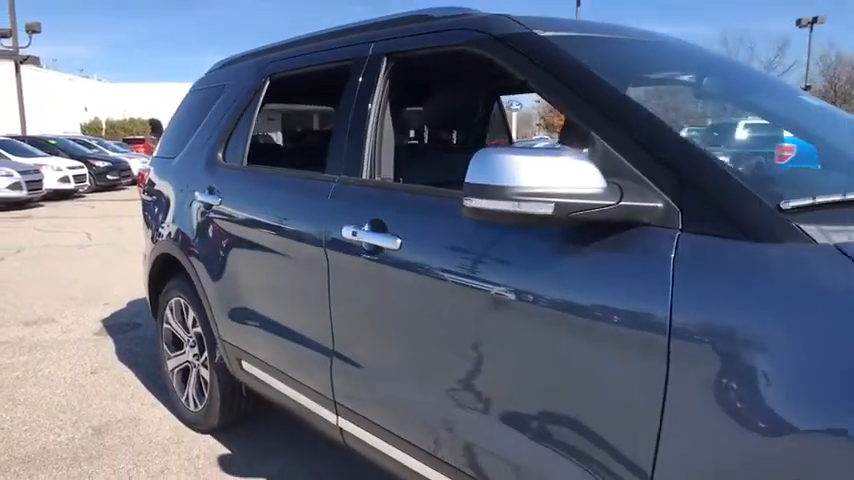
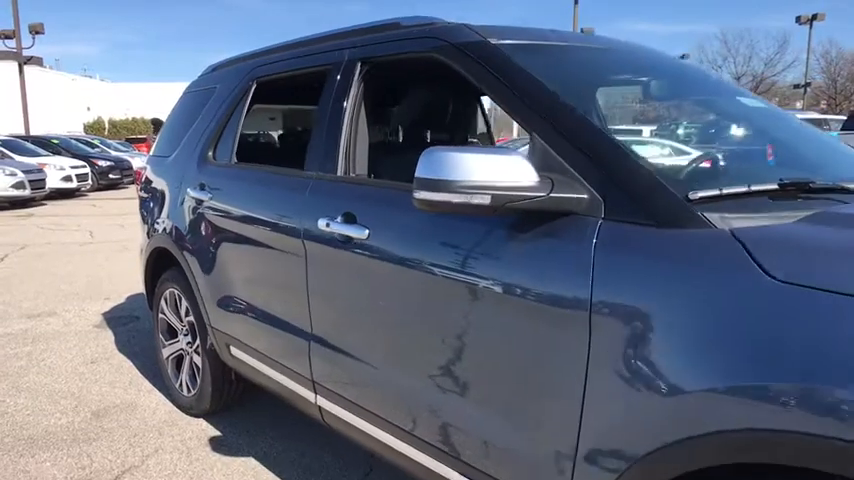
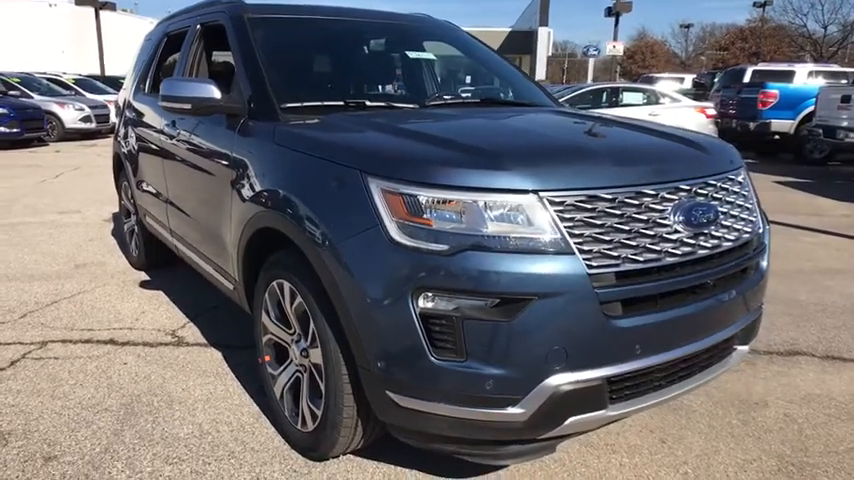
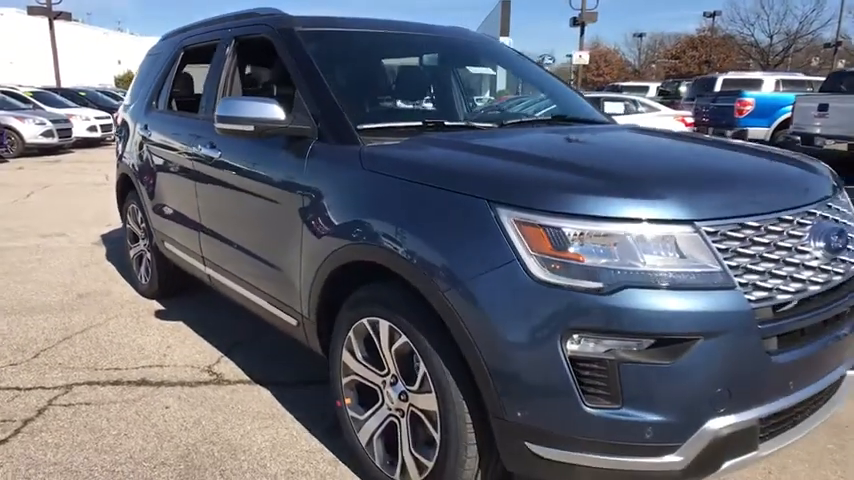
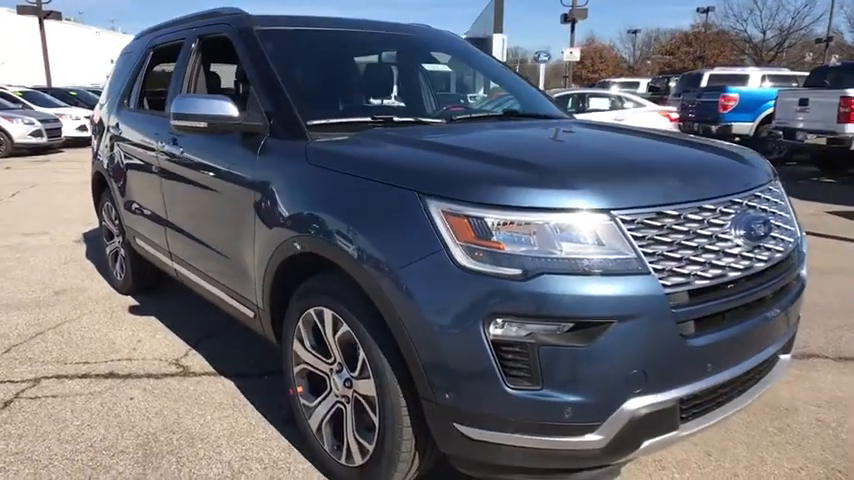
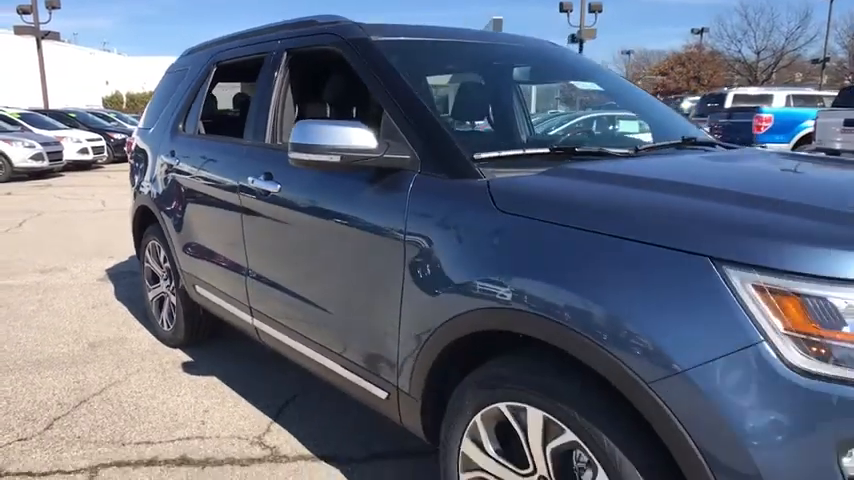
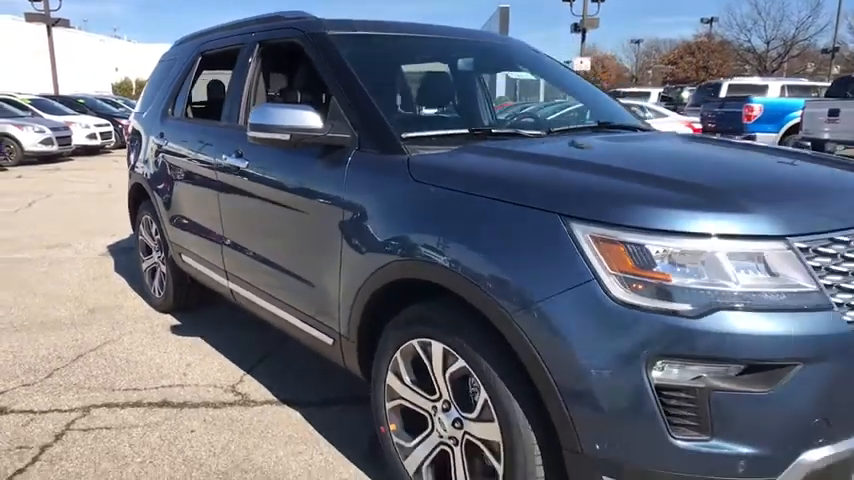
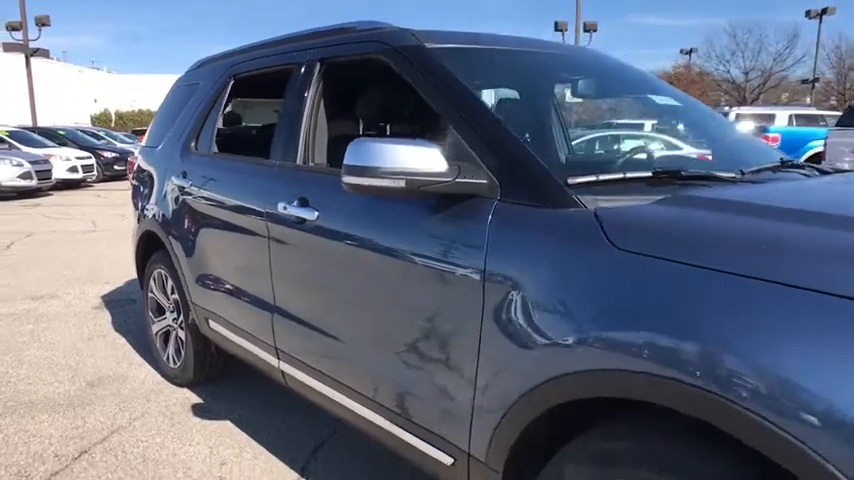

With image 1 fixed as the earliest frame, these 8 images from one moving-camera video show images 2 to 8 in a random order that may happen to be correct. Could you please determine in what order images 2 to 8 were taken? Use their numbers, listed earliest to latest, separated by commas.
2, 8, 6, 7, 4, 5, 3
